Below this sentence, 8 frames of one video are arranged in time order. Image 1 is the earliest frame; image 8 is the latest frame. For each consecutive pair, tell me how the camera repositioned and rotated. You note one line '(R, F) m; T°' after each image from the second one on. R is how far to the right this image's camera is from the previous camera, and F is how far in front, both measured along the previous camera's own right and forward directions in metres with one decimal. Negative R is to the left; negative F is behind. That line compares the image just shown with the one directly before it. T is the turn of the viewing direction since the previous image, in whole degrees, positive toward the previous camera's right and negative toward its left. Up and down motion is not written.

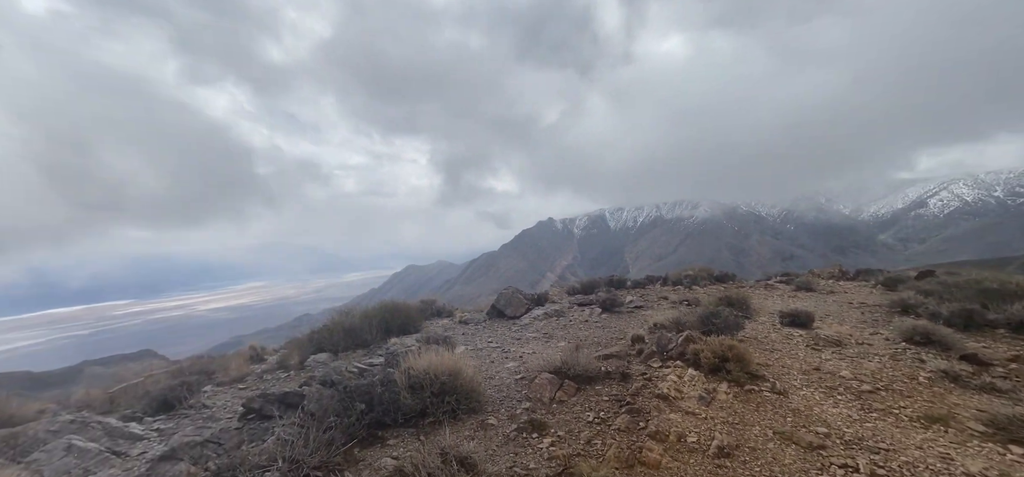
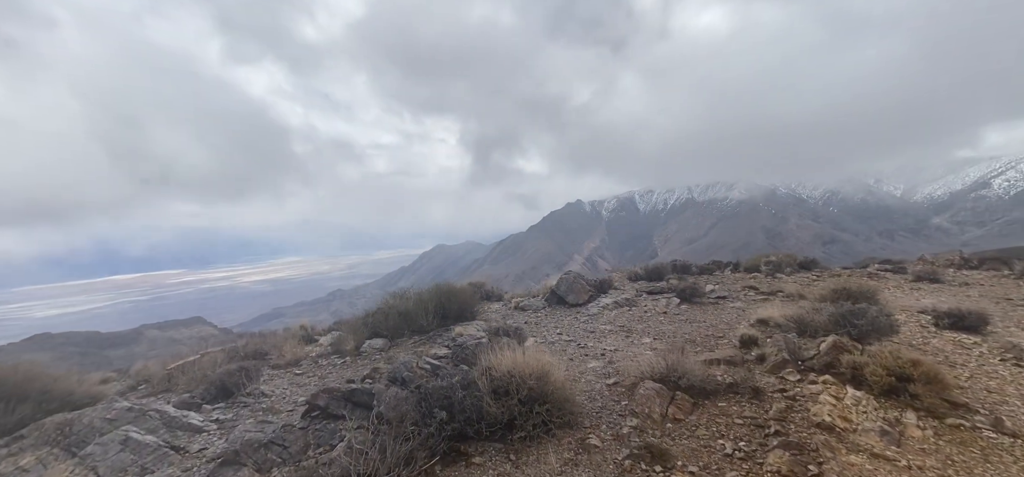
(-0.8, +0.9) m; -4°
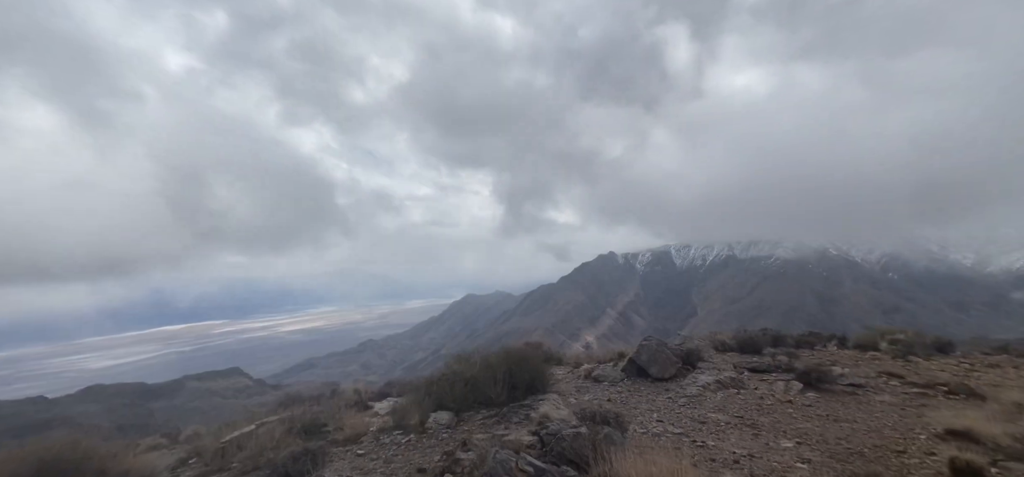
(-1.1, +0.8) m; -5°
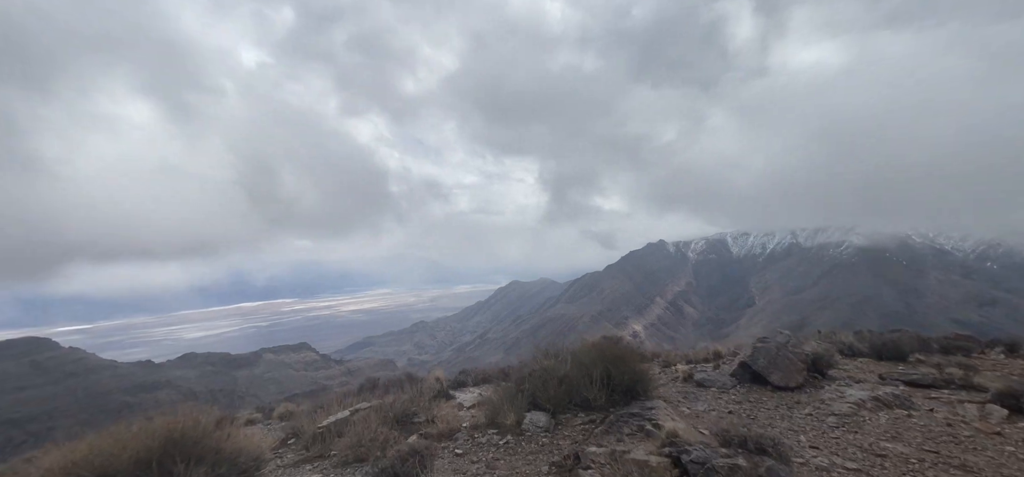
(-1.1, +0.9) m; -6°
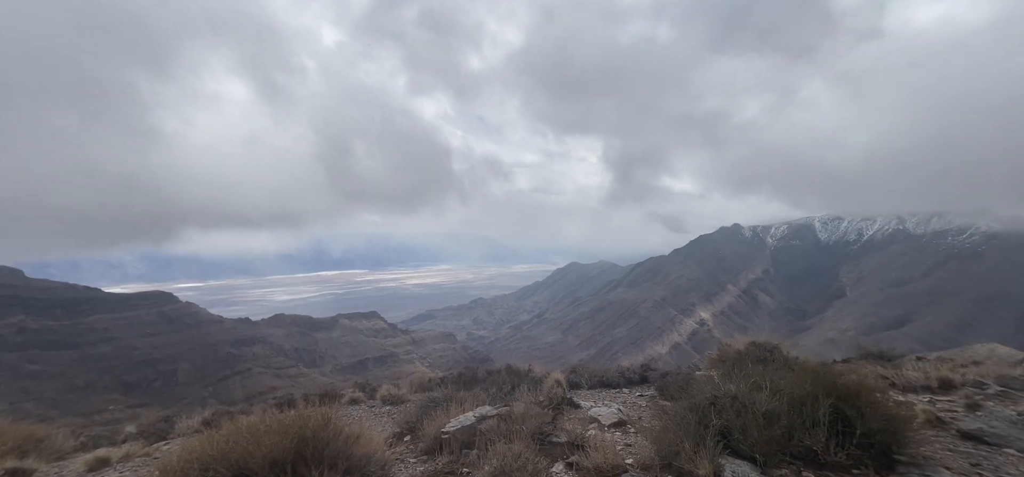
(-2.0, +2.4) m; -8°
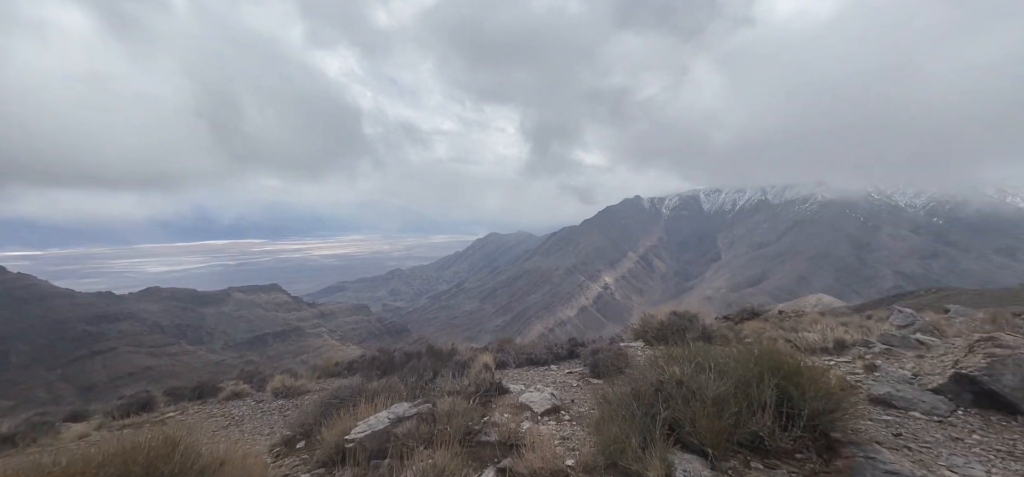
(-0.1, +1.3) m; +11°
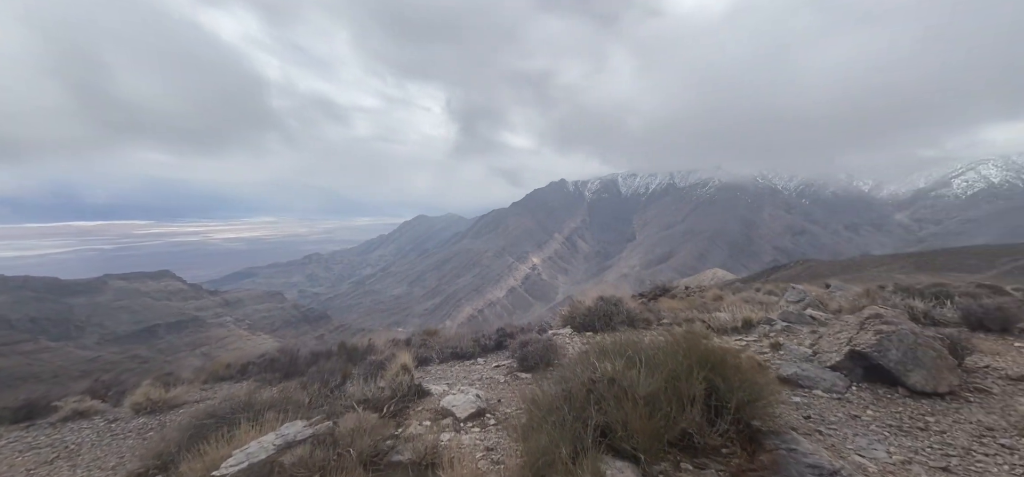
(+0.2, +0.8) m; +10°
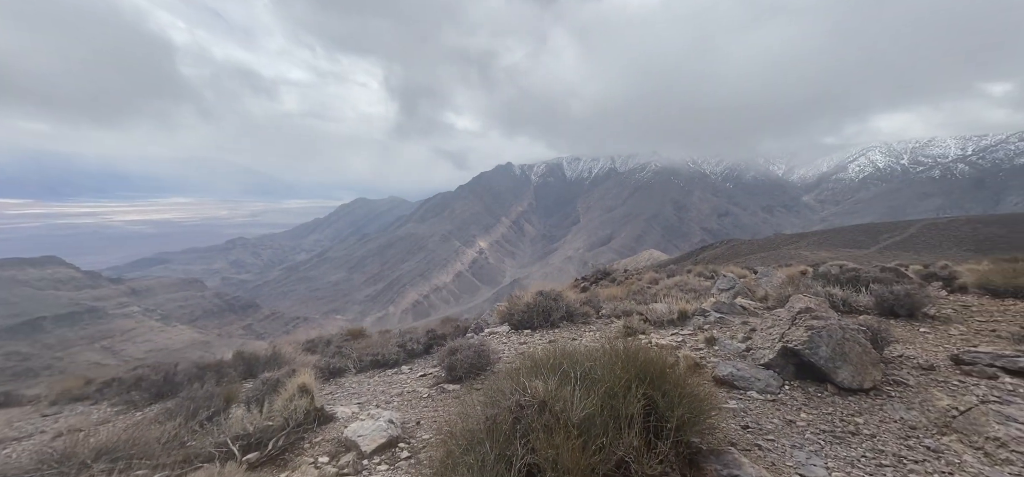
(+0.5, +1.1) m; +8°
